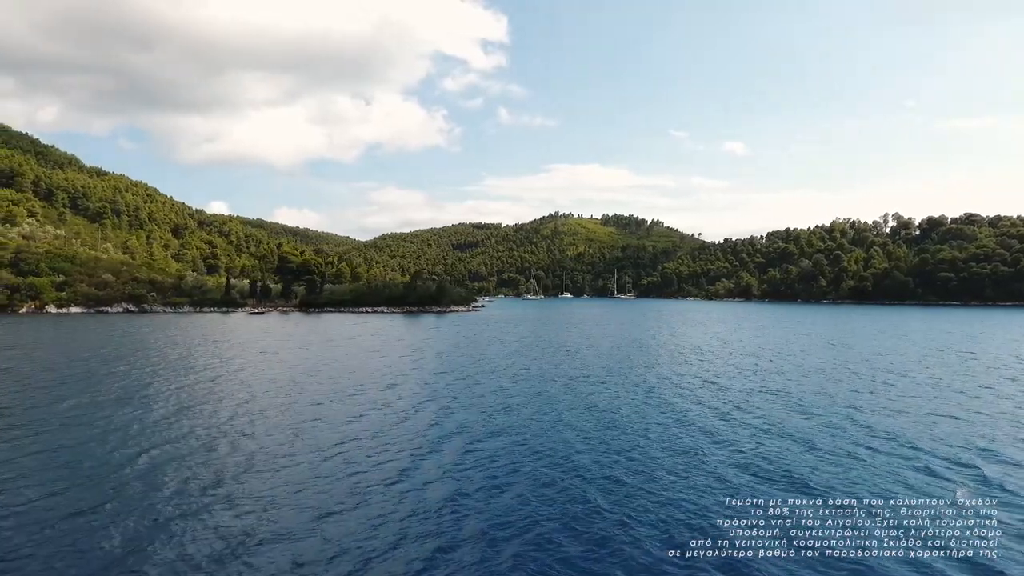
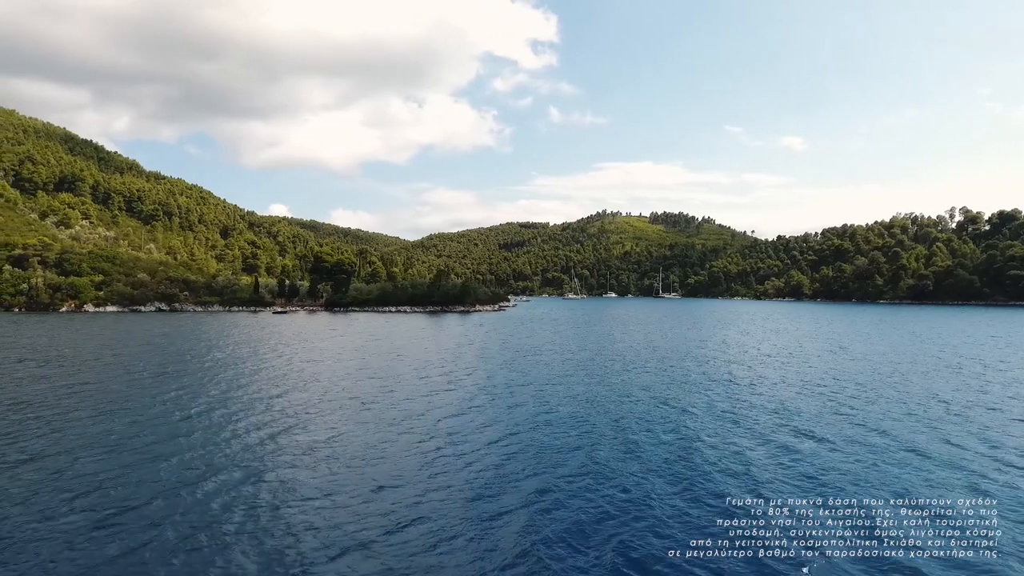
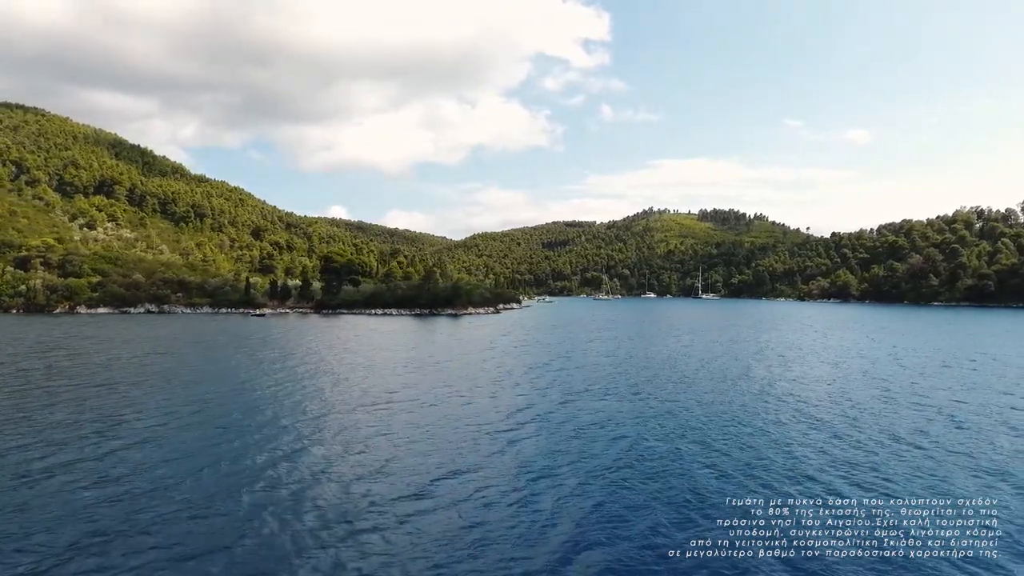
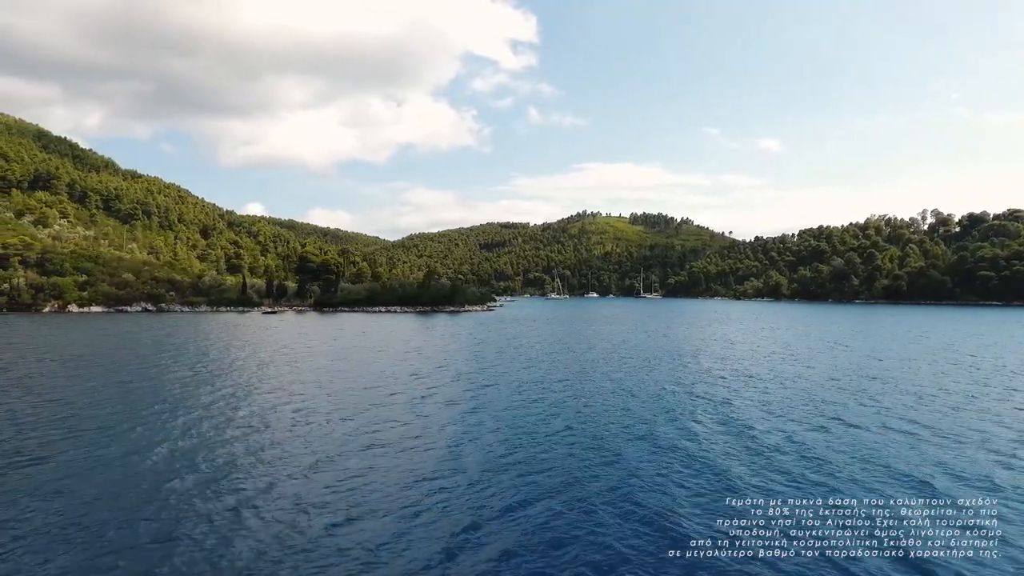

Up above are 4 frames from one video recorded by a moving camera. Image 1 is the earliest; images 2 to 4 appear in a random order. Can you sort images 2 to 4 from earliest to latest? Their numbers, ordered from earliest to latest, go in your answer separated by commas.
4, 2, 3
